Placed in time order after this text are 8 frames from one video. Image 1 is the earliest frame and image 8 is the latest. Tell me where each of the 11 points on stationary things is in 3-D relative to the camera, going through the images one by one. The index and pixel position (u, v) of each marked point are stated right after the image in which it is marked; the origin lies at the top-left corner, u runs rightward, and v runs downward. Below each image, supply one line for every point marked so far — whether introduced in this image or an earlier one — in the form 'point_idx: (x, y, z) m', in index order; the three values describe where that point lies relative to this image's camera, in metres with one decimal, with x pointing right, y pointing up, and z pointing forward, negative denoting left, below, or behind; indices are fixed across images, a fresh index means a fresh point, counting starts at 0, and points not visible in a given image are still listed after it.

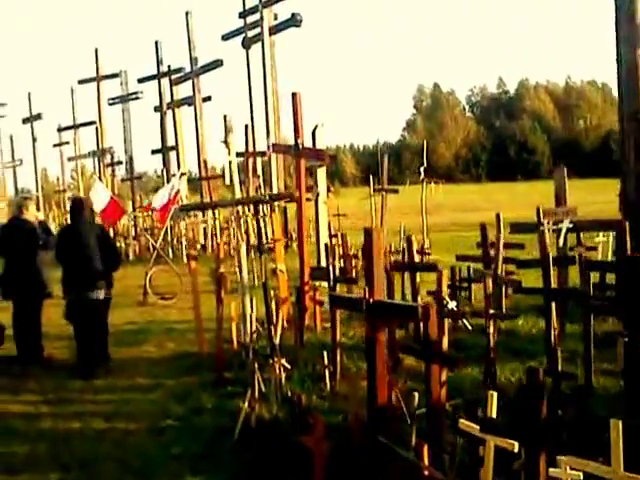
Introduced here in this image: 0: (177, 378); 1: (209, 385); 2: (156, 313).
0: (-0.7, -0.7, +10.4) m
1: (-0.5, -0.7, +9.7) m
2: (-1.4, -0.6, +17.6) m
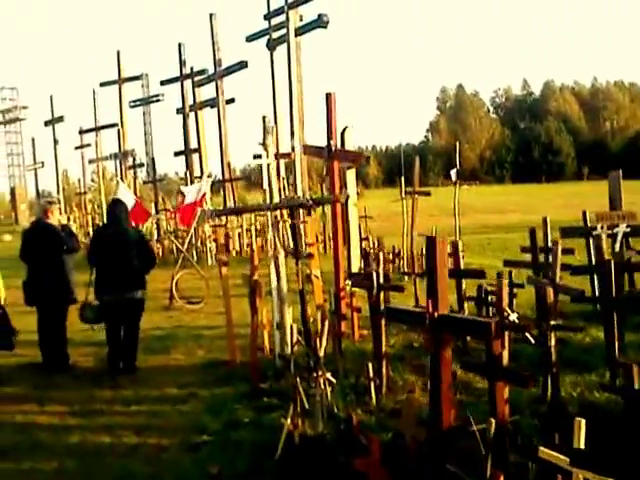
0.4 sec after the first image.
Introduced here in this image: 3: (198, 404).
0: (-0.5, -0.7, +10.0) m
1: (-0.3, -0.7, +9.3) m
2: (-1.2, -0.7, +17.2) m
3: (-0.5, -0.7, +9.3) m
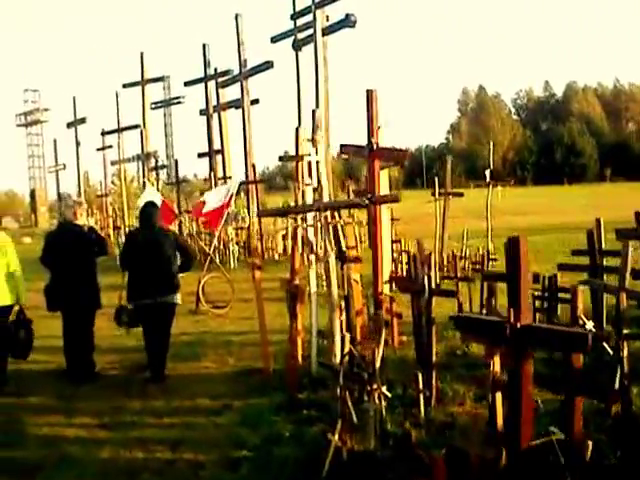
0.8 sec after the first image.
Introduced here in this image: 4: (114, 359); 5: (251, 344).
0: (-0.4, -0.7, +9.5) m
1: (-0.2, -0.7, +8.8) m
2: (-0.9, -0.7, +16.7) m
3: (-0.4, -0.7, +8.8) m
4: (-1.3, -0.8, +13.4) m
5: (-0.4, -0.7, +12.9) m
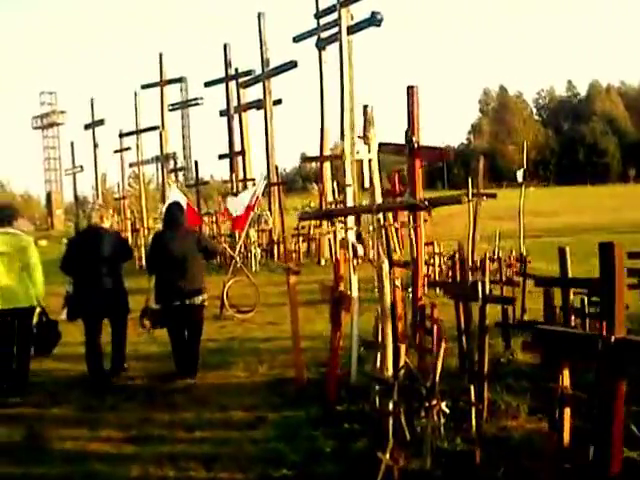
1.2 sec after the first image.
0: (-0.2, -0.7, +9.0) m
1: (0.0, -0.7, +8.3) m
2: (-0.7, -0.7, +16.2) m
3: (-0.2, -0.8, +8.3) m
4: (-1.1, -0.8, +12.9) m
5: (-0.2, -0.7, +12.4) m
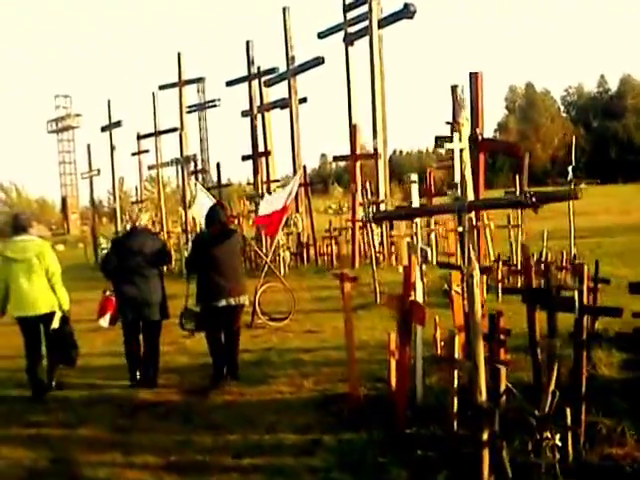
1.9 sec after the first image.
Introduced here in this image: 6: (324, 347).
0: (+0.1, -0.7, +8.1) m
1: (+0.2, -0.7, +7.4) m
2: (-0.4, -0.7, +15.3) m
3: (0.0, -0.8, +7.4) m
4: (-0.8, -0.8, +11.9) m
5: (0.0, -0.7, +11.5) m
6: (0.0, -0.7, +13.5) m
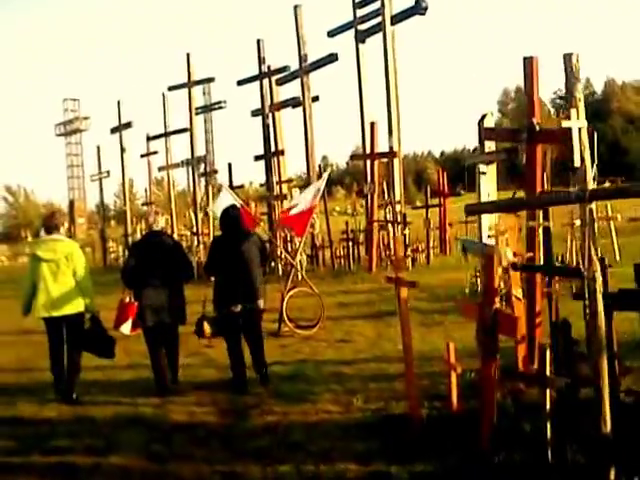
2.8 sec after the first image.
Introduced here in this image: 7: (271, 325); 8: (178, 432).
0: (+0.3, -0.8, +7.1) m
1: (+0.5, -0.7, +6.5) m
2: (-0.1, -0.7, +14.4) m
3: (+0.3, -0.8, +6.4) m
4: (-0.6, -0.8, +11.0) m
5: (+0.3, -0.7, +10.6) m
6: (+0.3, -0.7, +12.6) m
7: (-0.5, -0.7, +17.1) m
8: (-0.6, -0.9, +9.1) m
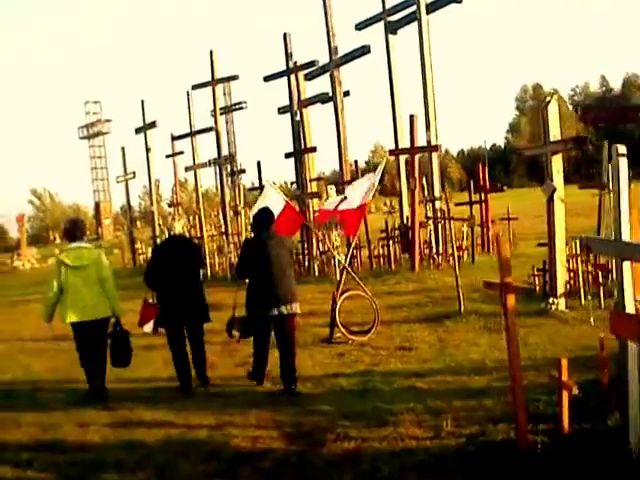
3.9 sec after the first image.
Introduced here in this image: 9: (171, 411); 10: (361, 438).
0: (+0.6, -0.8, +6.0) m
1: (+0.8, -0.7, +5.3) m
2: (+0.3, -0.7, +13.2) m
3: (+0.6, -0.8, +5.3) m
4: (-0.2, -0.9, +9.9) m
5: (+0.6, -0.7, +9.4) m
6: (+0.6, -0.7, +11.4) m
7: (0.0, -0.7, +15.9) m
8: (-0.3, -0.9, +8.0) m
9: (-0.9, -1.0, +11.9) m
10: (+0.2, -0.8, +8.4) m
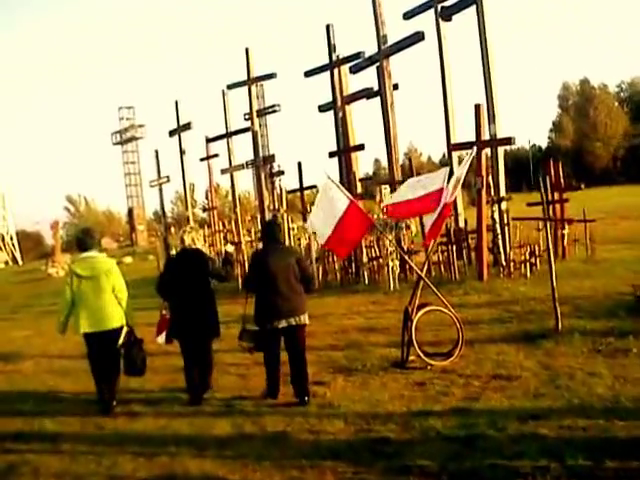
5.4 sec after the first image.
0: (+0.9, -0.8, +3.6) m
1: (+1.1, -0.8, +2.9) m
2: (+0.7, -0.8, +10.9) m
3: (+0.9, -0.8, +2.9) m
4: (+0.1, -0.9, +7.5) m
5: (+1.0, -0.7, +7.0) m
6: (+1.0, -0.8, +9.0) m
7: (+0.4, -0.7, +13.6) m
8: (0.0, -0.9, +5.6) m
9: (-0.5, -1.0, +9.6) m
10: (+0.5, -0.8, +6.1) m
